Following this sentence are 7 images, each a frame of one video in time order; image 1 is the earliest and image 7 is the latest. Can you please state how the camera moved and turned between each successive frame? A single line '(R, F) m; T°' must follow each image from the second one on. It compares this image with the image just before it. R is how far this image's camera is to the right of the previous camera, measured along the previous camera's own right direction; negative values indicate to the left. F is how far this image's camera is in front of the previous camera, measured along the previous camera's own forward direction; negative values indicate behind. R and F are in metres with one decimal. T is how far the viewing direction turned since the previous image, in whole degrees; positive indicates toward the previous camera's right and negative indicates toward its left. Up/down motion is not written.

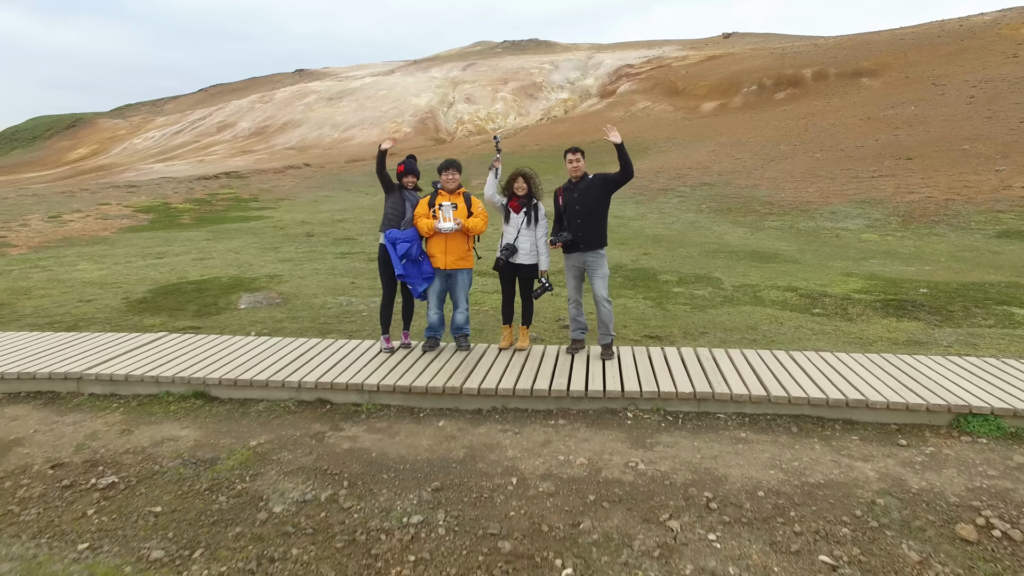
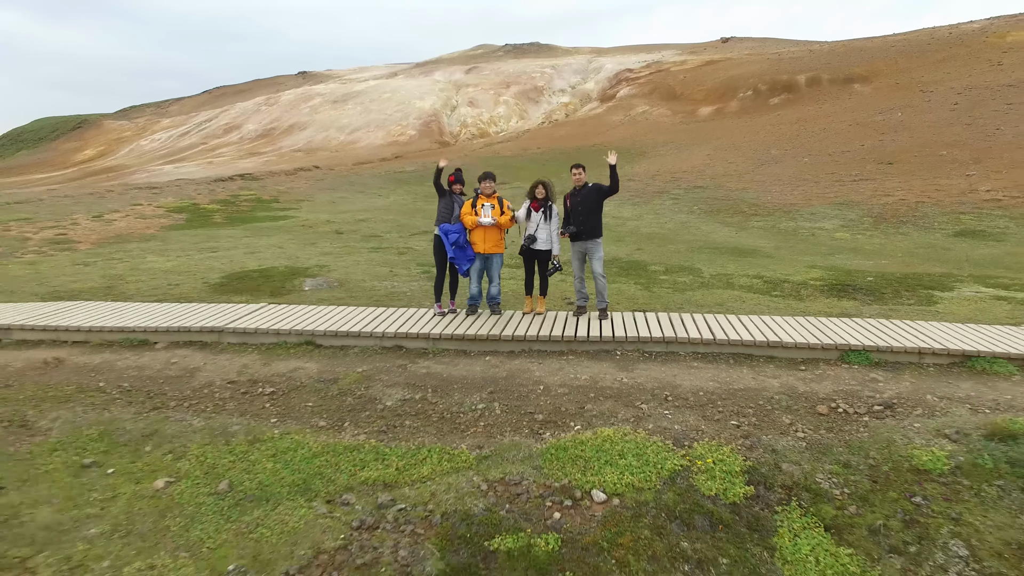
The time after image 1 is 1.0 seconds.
(-0.2, -1.1) m; 0°
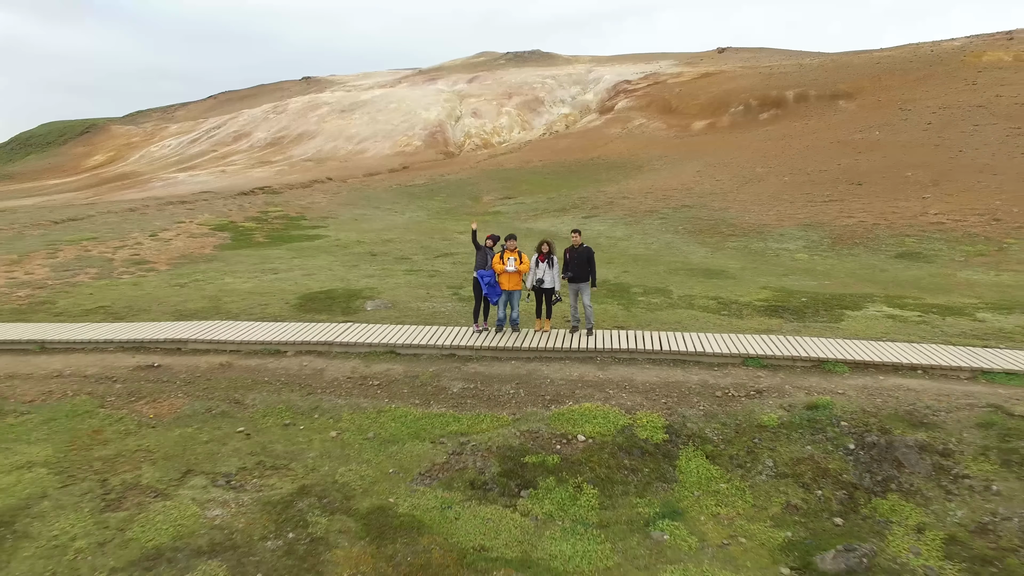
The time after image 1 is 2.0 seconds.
(-0.2, -2.0) m; 0°
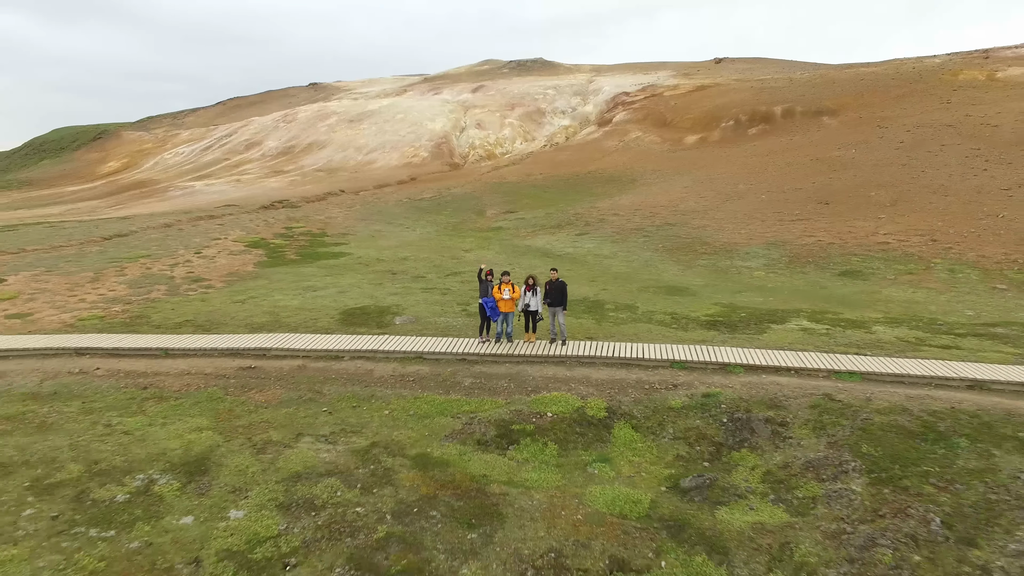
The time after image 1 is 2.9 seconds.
(+0.1, -2.3) m; 0°
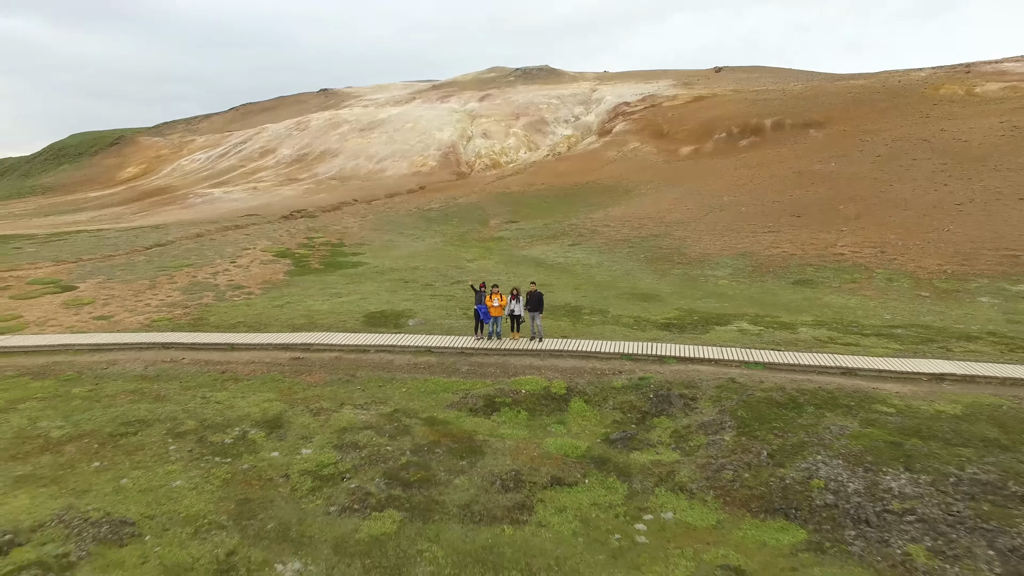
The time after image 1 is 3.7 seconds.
(+0.4, -2.4) m; -1°
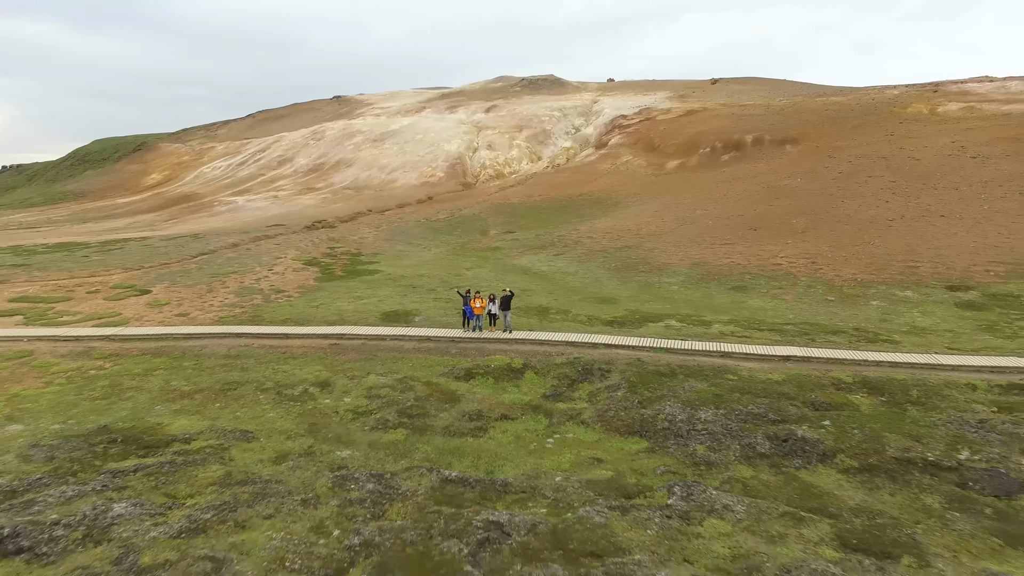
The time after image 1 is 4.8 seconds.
(+0.8, -3.9) m; -1°
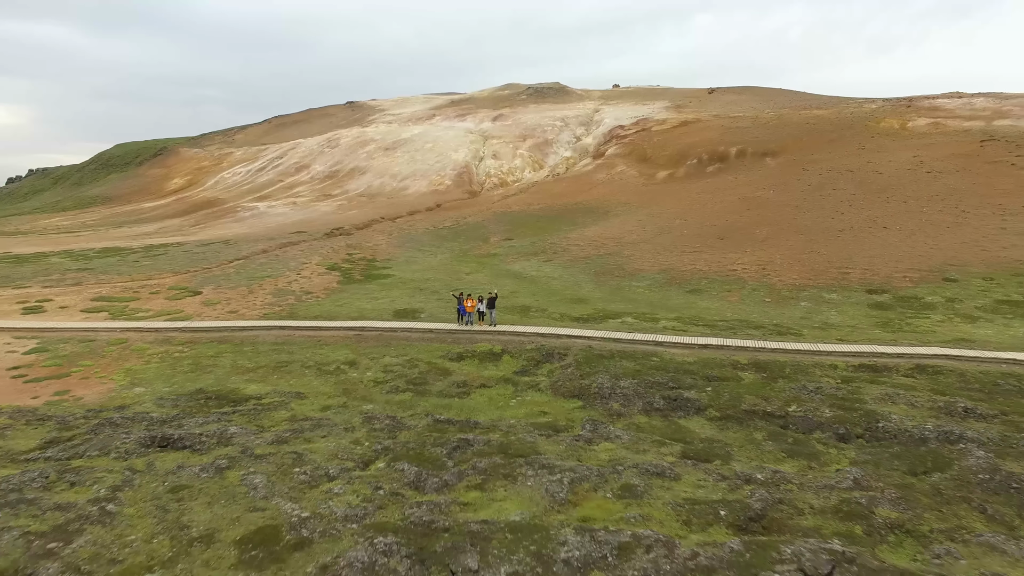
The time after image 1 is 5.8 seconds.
(+0.9, -3.9) m; -1°
